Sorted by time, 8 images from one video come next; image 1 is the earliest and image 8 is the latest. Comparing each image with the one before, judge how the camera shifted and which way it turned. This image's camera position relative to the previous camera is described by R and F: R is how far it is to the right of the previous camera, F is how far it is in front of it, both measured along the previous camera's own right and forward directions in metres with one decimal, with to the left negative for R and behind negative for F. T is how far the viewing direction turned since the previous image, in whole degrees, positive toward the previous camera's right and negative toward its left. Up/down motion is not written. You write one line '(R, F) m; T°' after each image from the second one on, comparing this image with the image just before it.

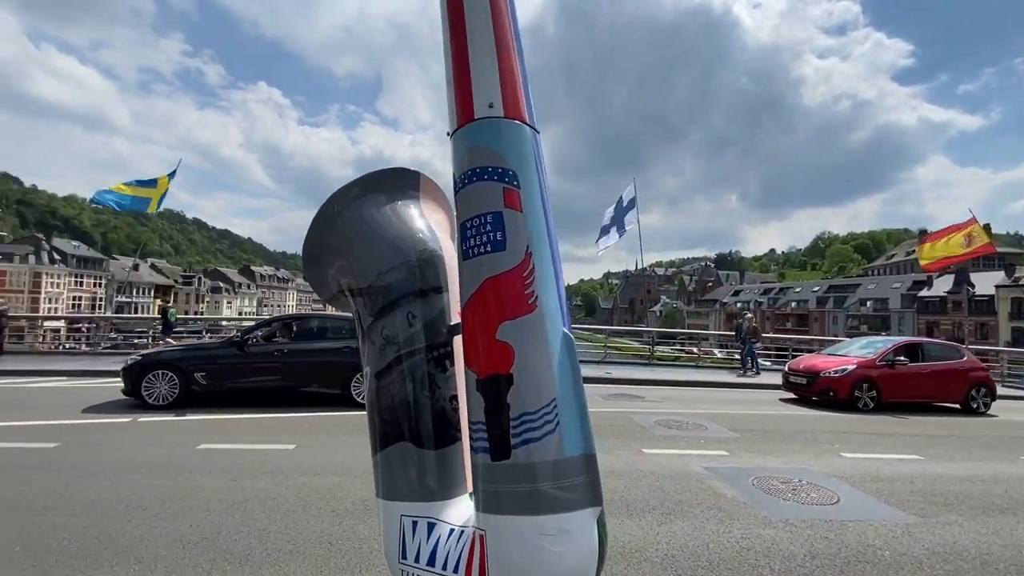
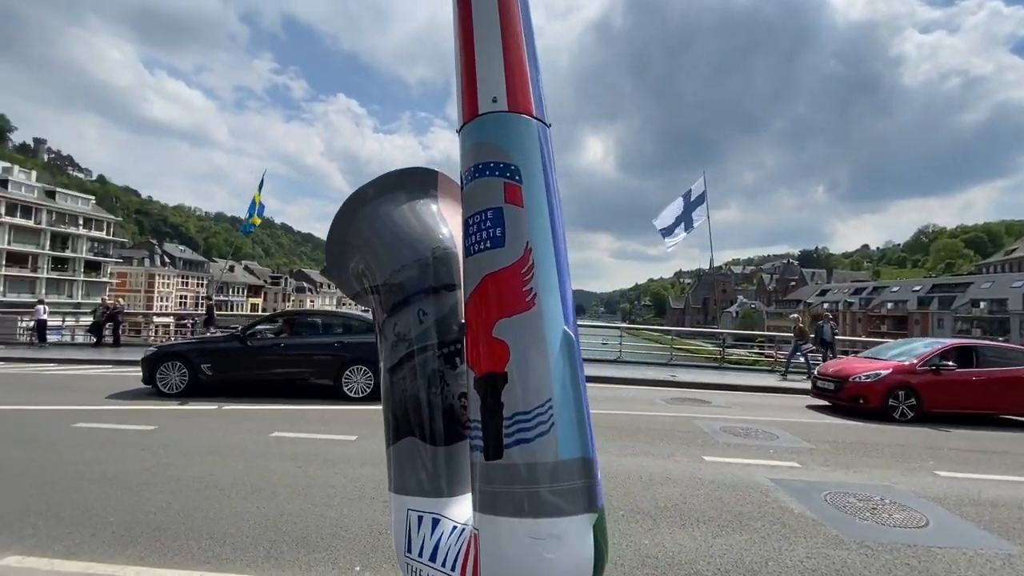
(+0.2, 0.0) m; -8°
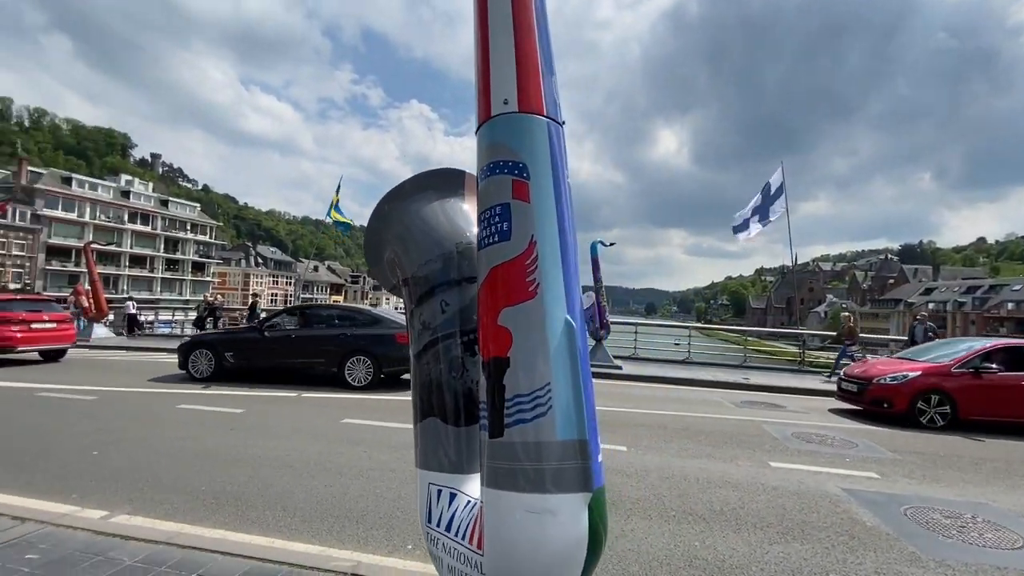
(+0.2, -0.1) m; -8°
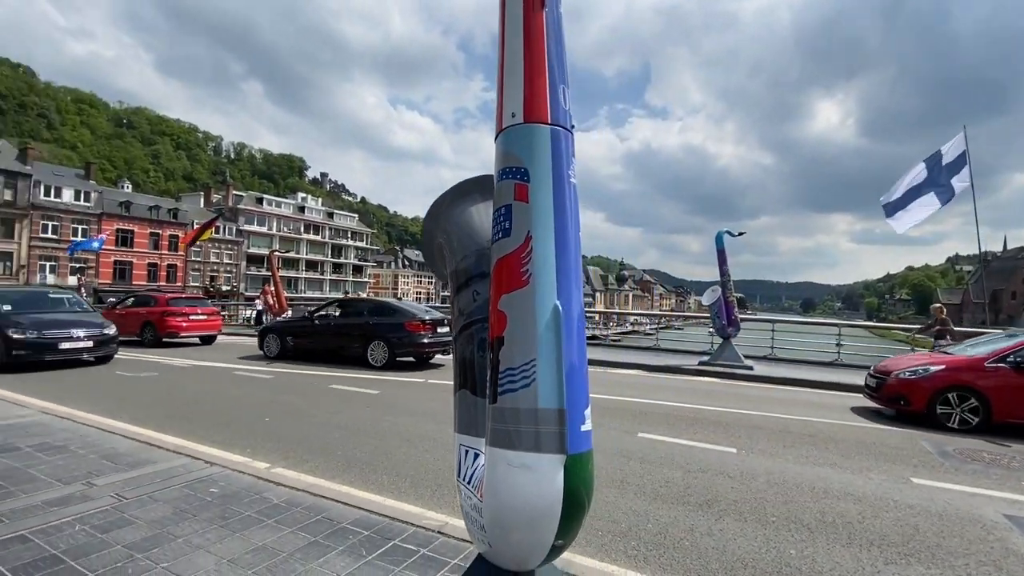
(+0.5, -0.2) m; -15°
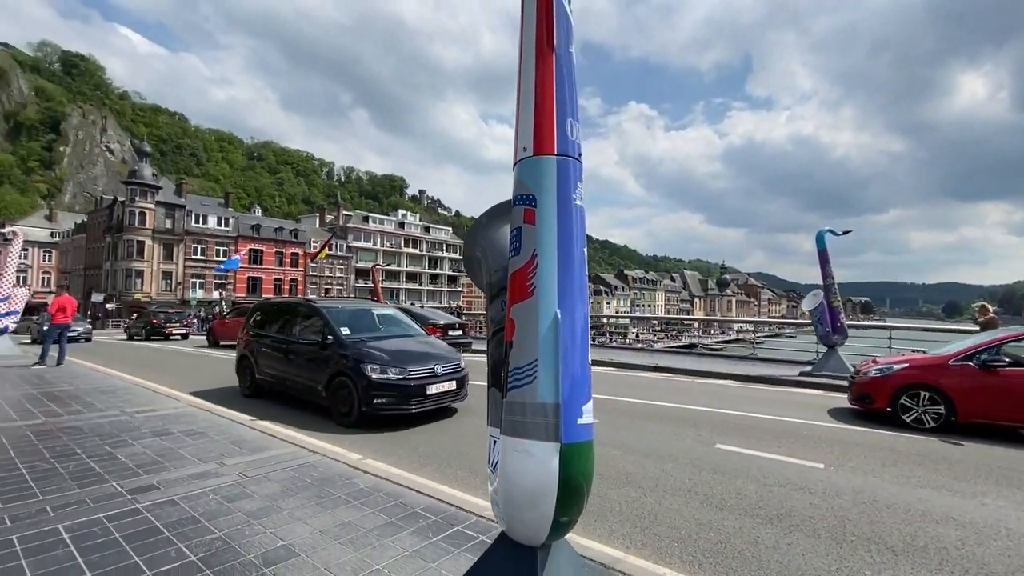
(+0.3, -0.3) m; -11°
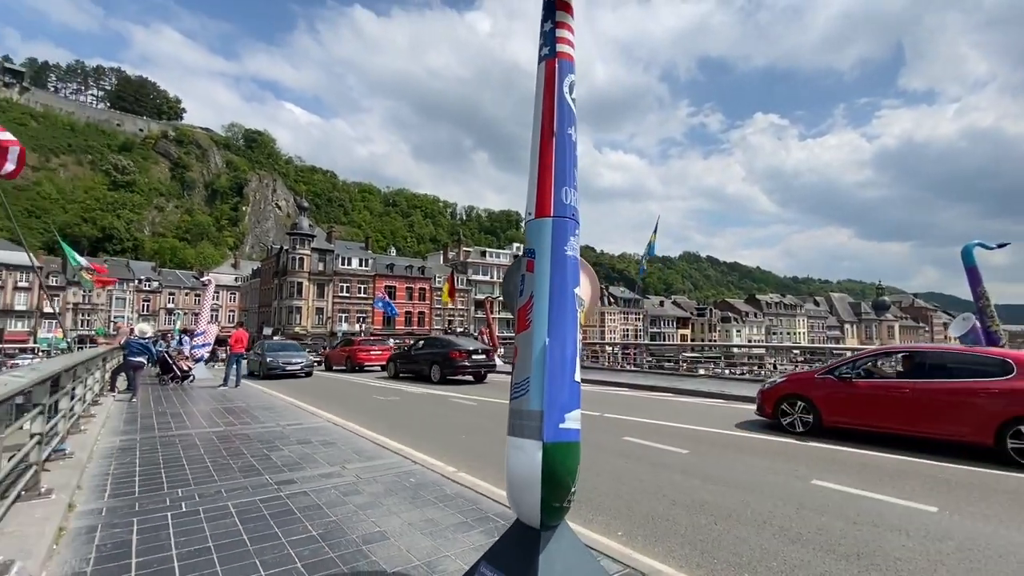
(+0.6, -0.5) m; -14°
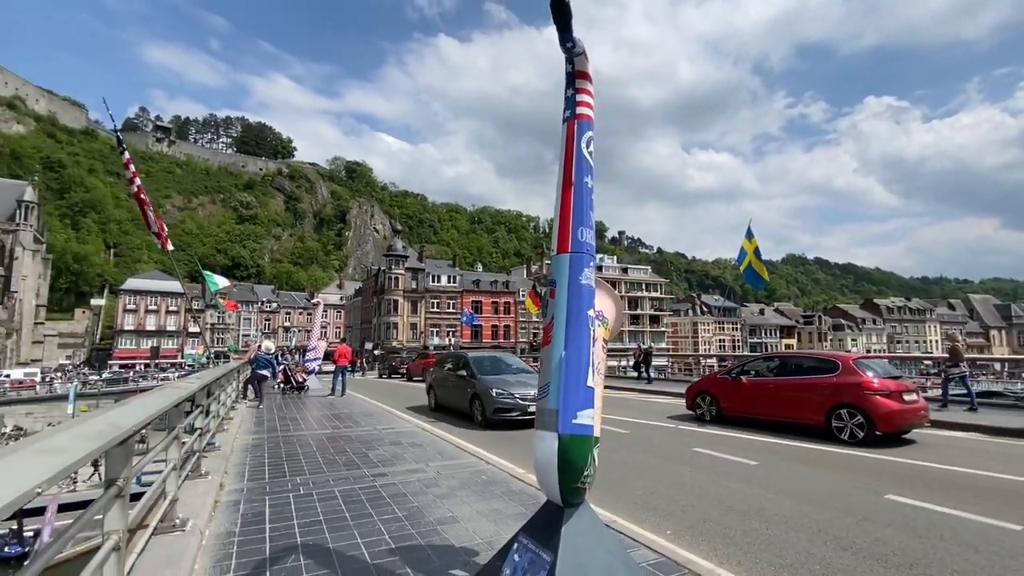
(+0.4, -0.6) m; -10°
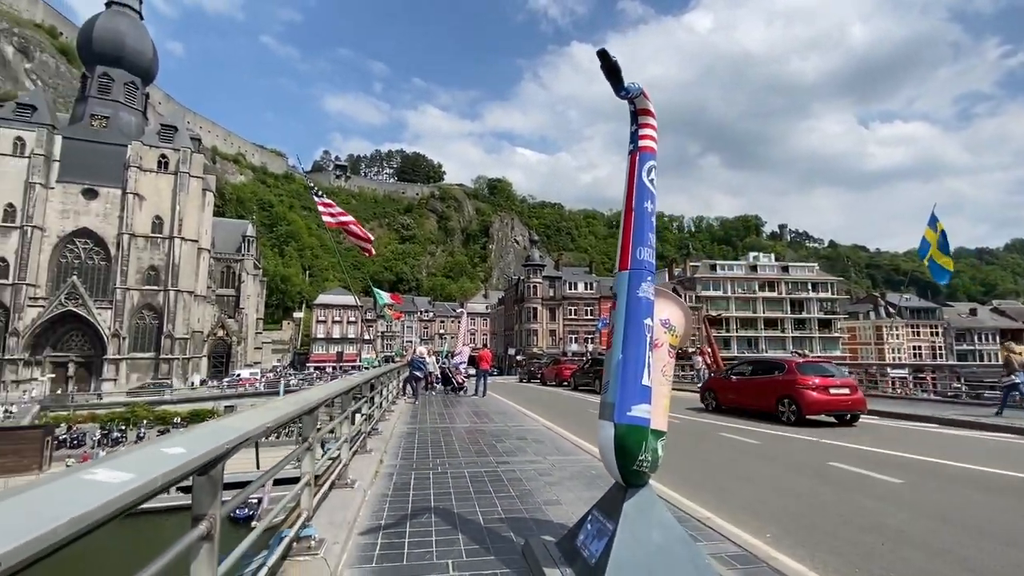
(+0.6, -0.7) m; -17°
